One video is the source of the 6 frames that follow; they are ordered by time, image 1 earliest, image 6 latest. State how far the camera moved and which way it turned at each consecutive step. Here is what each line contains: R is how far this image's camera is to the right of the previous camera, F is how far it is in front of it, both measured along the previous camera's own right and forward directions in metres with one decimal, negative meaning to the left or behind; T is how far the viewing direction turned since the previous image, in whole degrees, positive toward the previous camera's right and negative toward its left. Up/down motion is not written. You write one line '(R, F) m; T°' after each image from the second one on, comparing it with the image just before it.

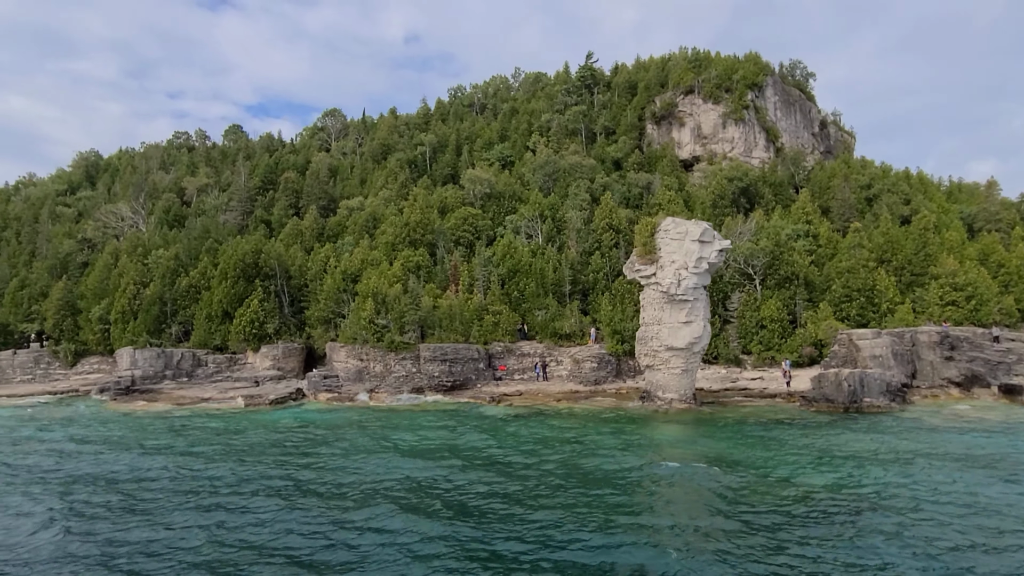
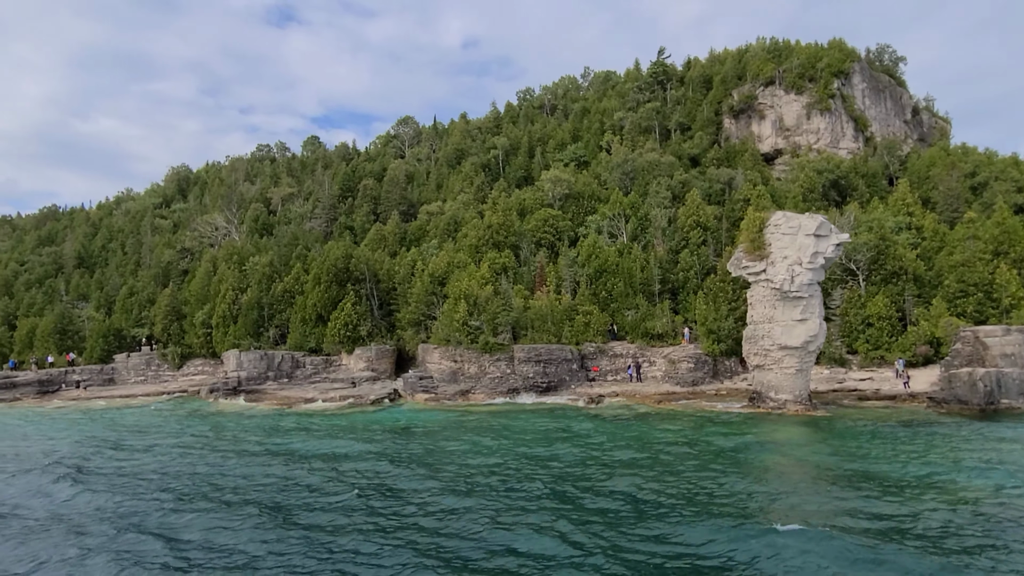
(-2.0, -0.1) m; -6°
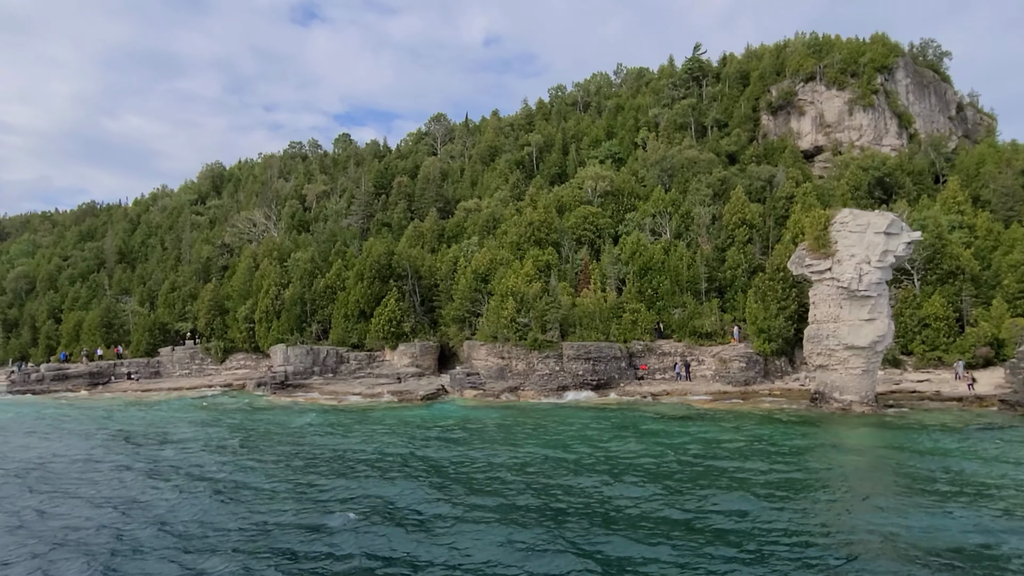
(-1.9, 0.0) m; -2°
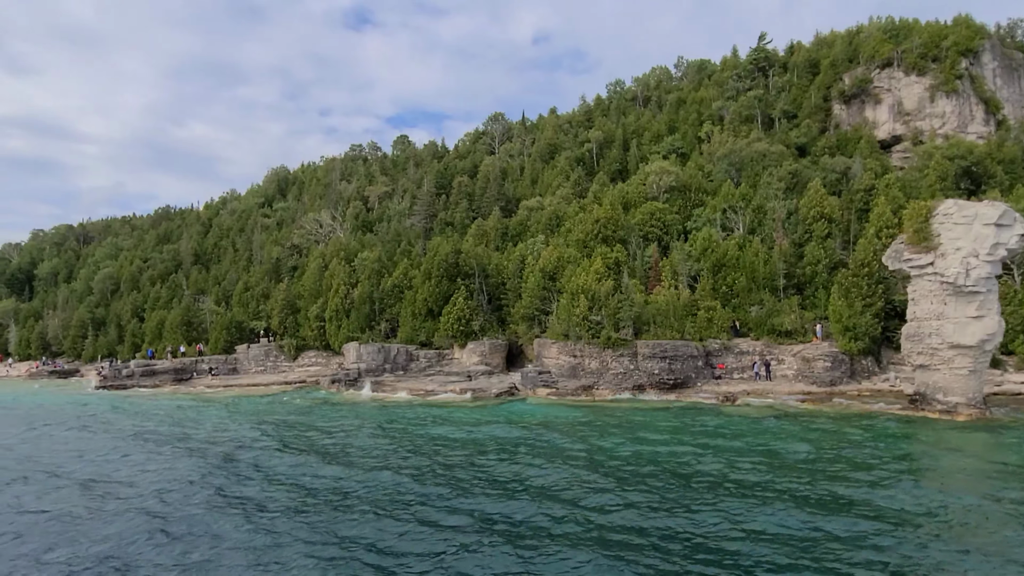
(-1.4, +0.1) m; -5°
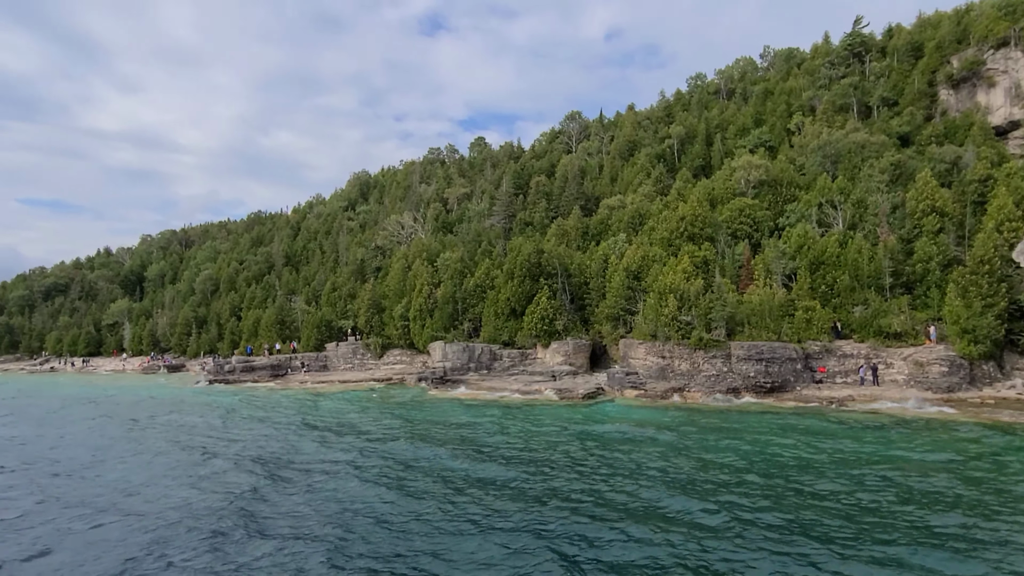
(-0.9, +0.1) m; -7°
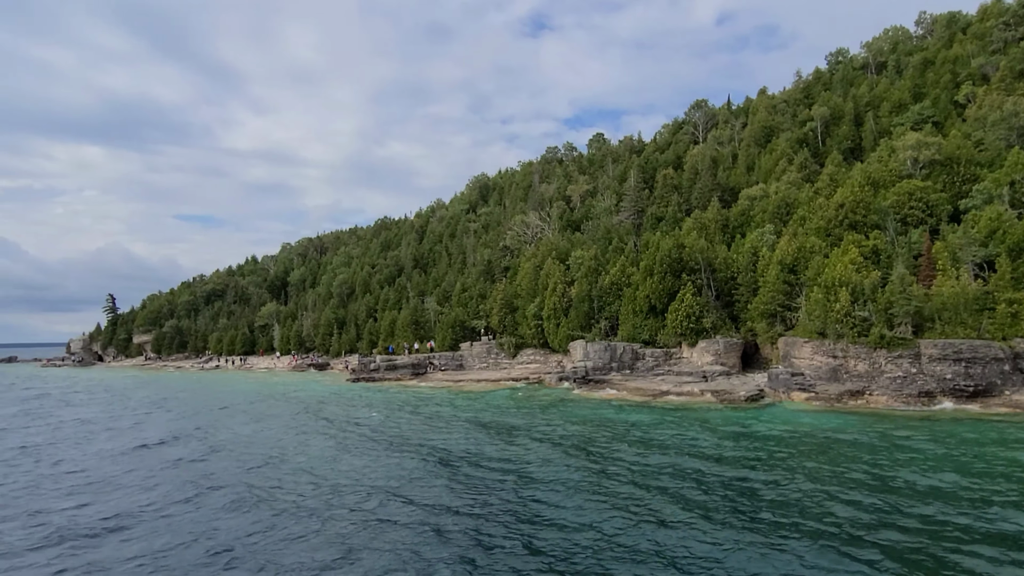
(-2.6, +0.6) m; -10°
